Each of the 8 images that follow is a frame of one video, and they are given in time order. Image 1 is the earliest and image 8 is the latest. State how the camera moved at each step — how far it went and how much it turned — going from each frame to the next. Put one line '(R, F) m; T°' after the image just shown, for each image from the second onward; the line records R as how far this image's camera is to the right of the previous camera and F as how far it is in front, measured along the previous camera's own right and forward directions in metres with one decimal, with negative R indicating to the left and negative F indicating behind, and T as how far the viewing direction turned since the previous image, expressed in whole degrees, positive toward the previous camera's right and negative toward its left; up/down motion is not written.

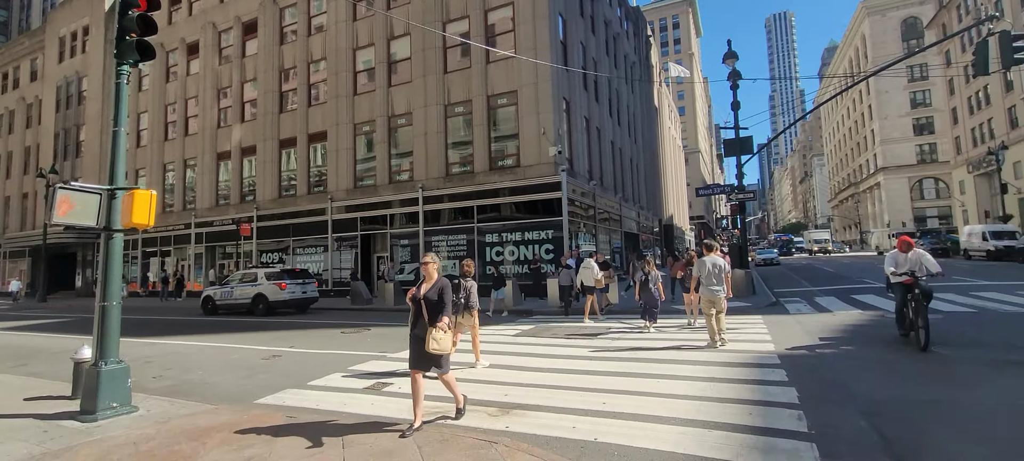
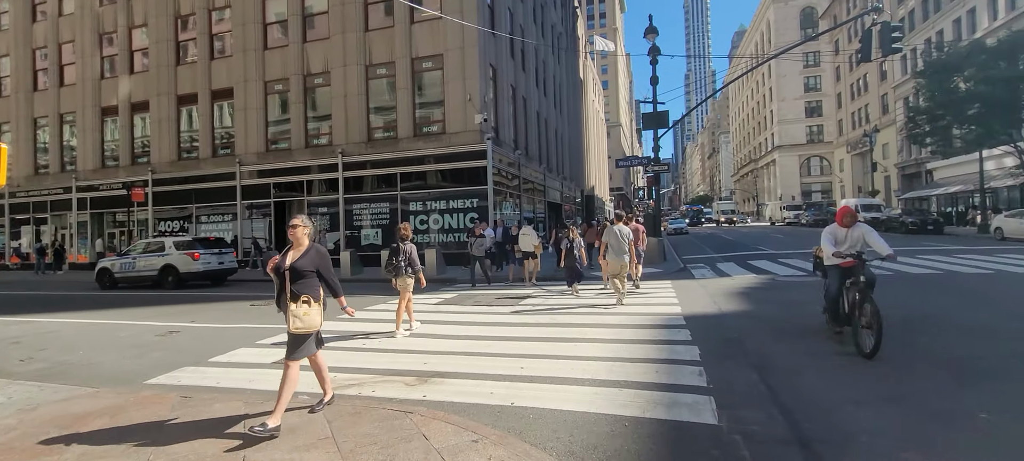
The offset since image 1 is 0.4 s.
(0.0, 0.0) m; +9°
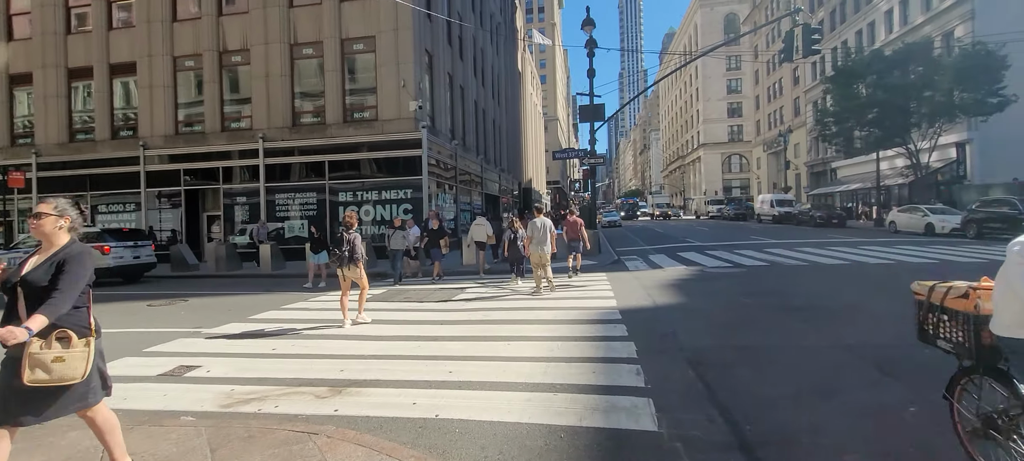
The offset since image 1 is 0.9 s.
(+0.1, +0.4) m; +7°
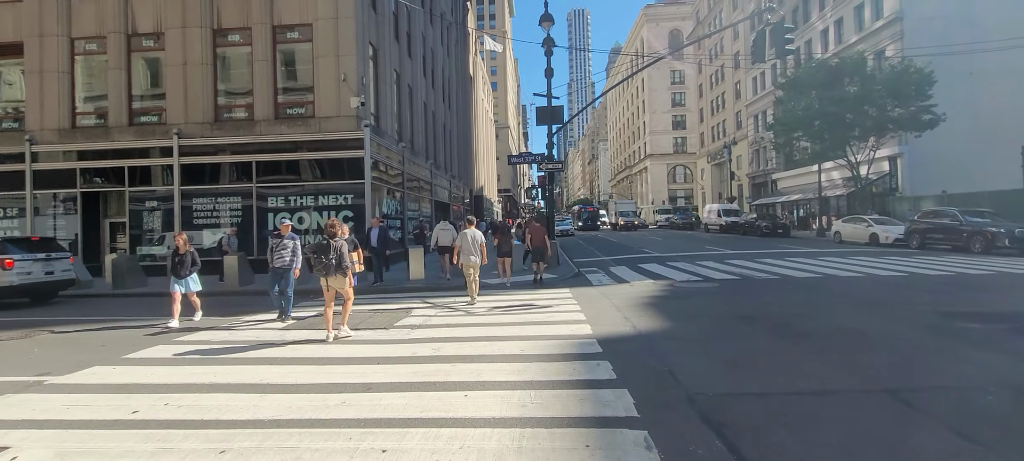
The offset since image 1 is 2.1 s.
(-0.1, +1.4) m; +6°
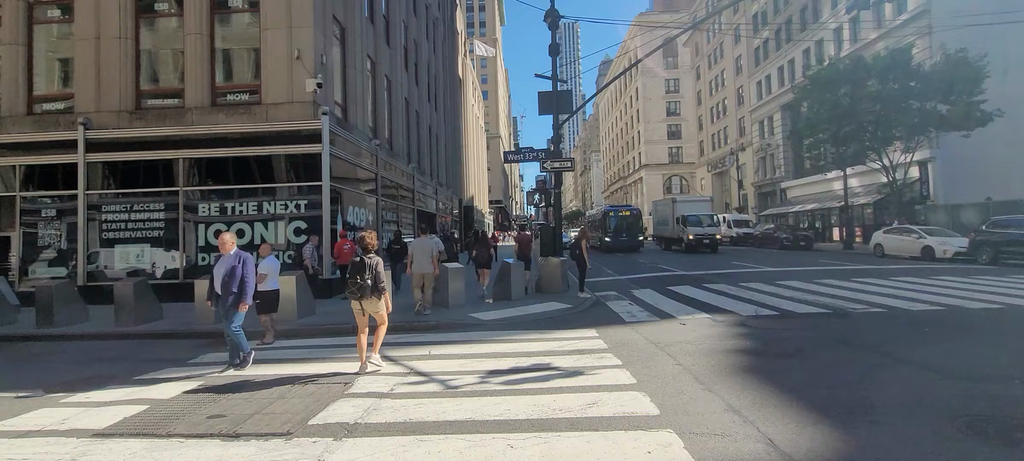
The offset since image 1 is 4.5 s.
(-0.2, +3.5) m; +1°
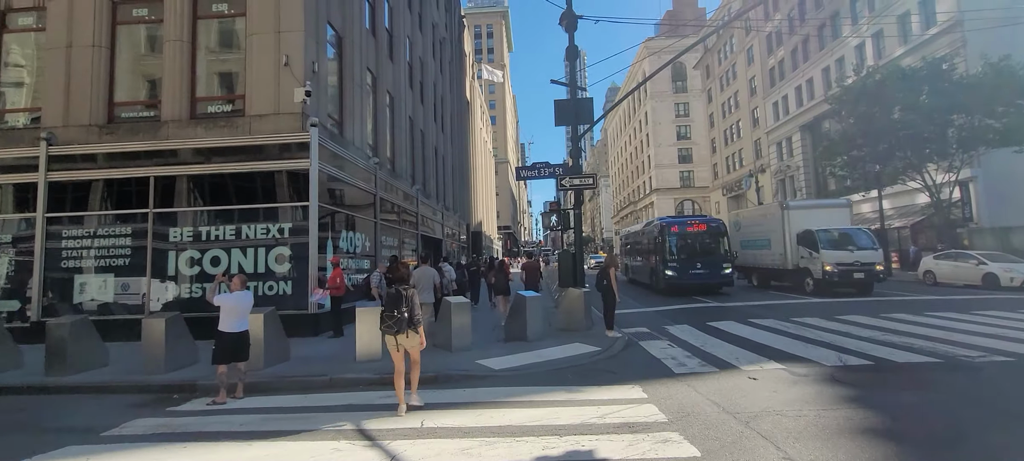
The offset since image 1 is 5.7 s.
(-0.1, +1.8) m; -1°
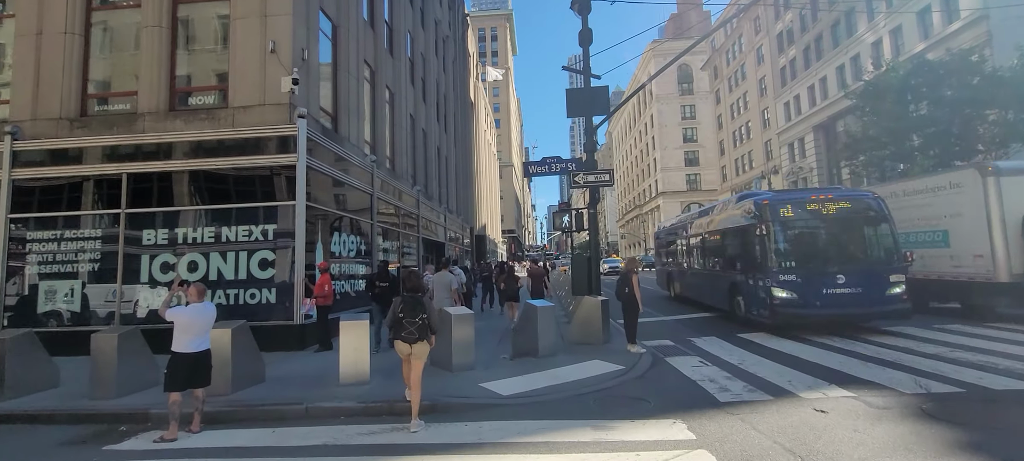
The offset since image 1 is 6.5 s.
(-0.1, +1.1) m; 0°
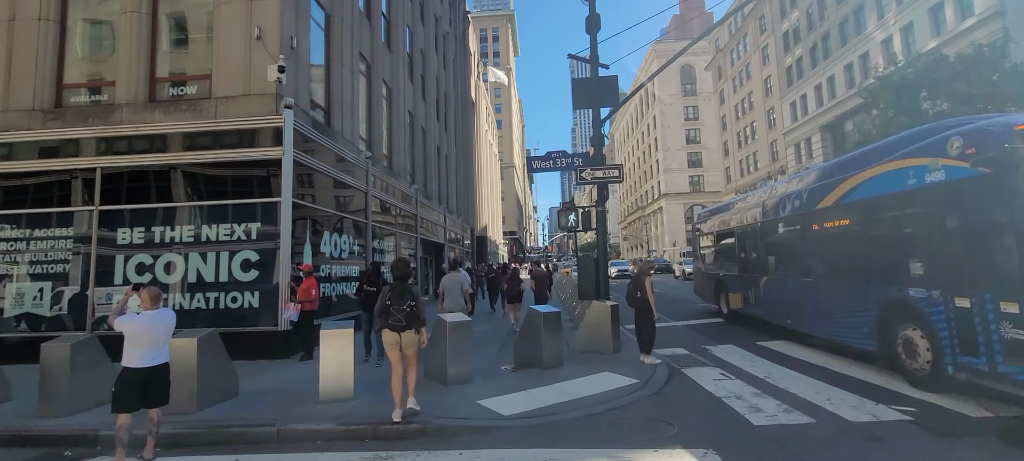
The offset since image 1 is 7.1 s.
(0.0, +0.8) m; 0°
